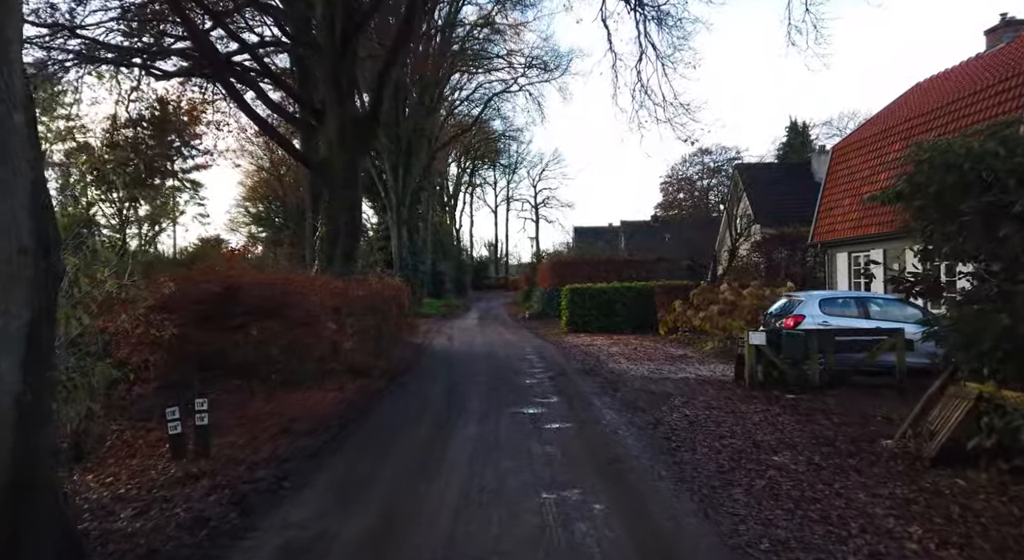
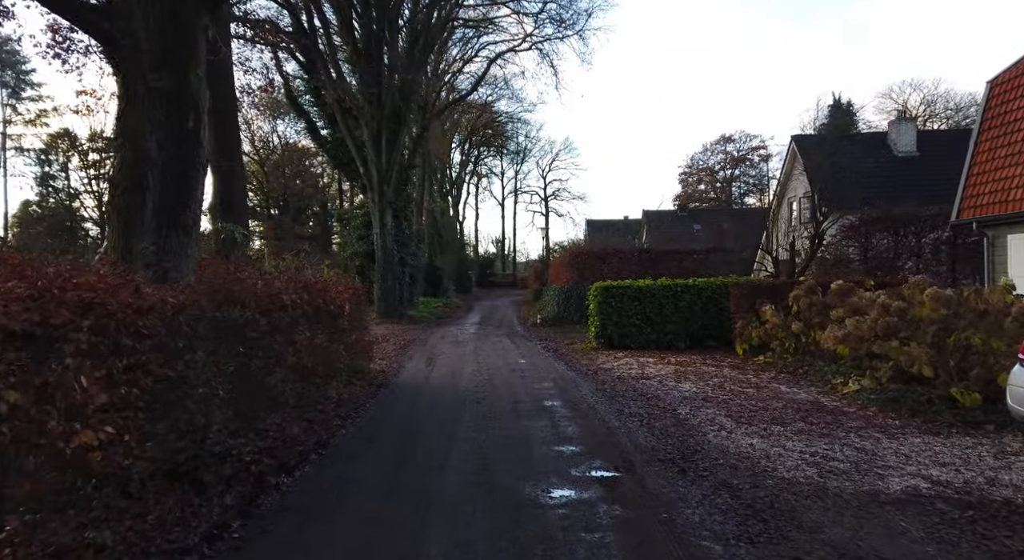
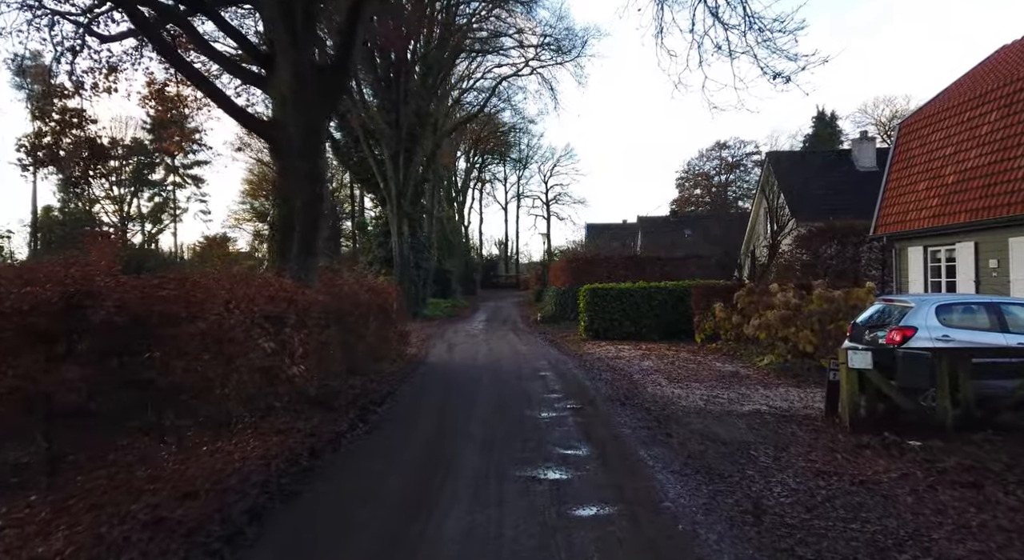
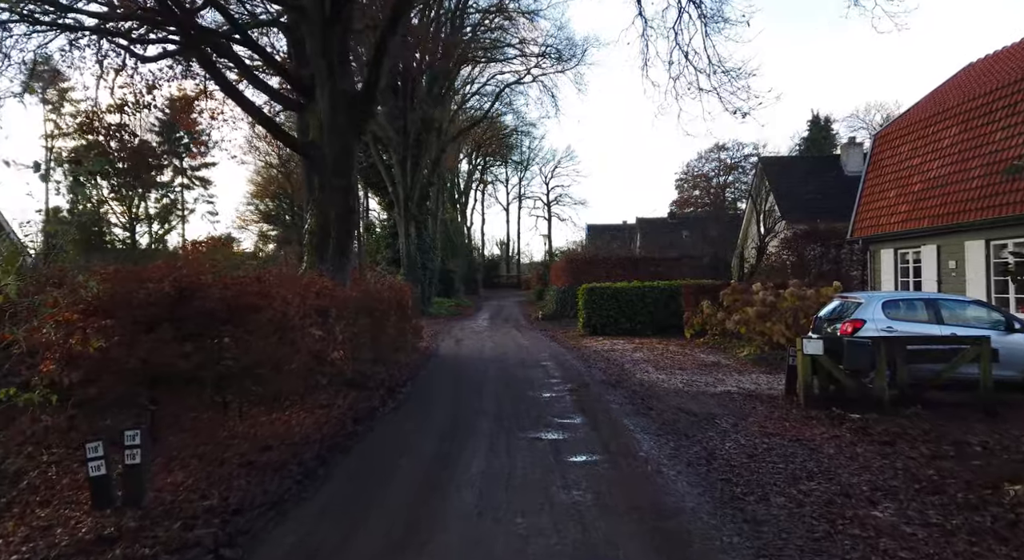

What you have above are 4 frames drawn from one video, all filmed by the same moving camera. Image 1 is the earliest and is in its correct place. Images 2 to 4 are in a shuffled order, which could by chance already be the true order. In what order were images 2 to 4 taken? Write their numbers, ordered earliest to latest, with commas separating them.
4, 3, 2
